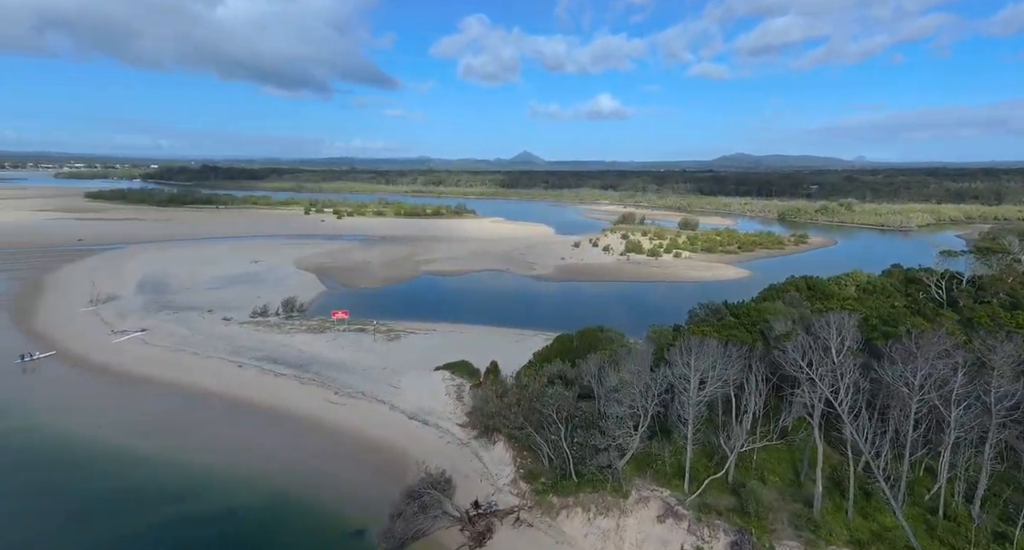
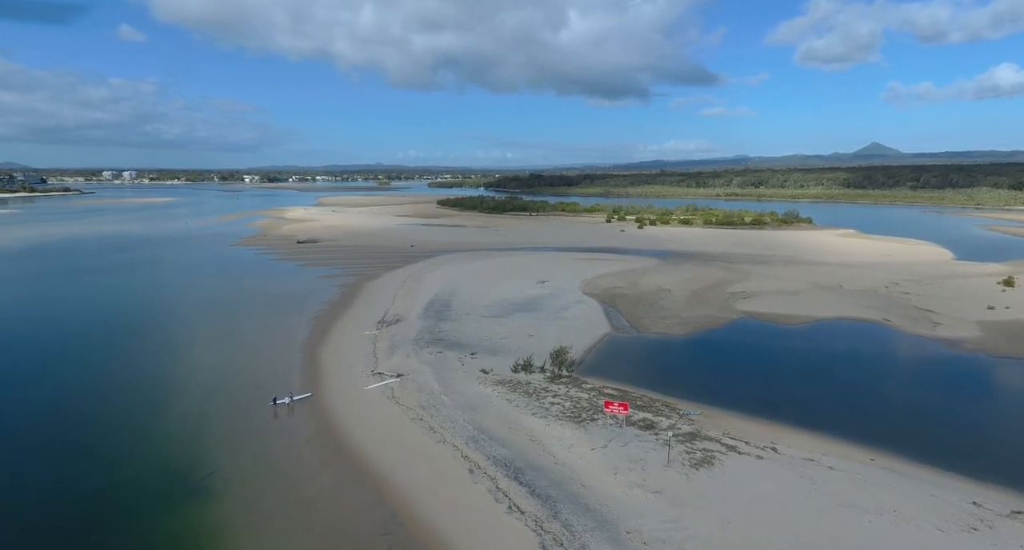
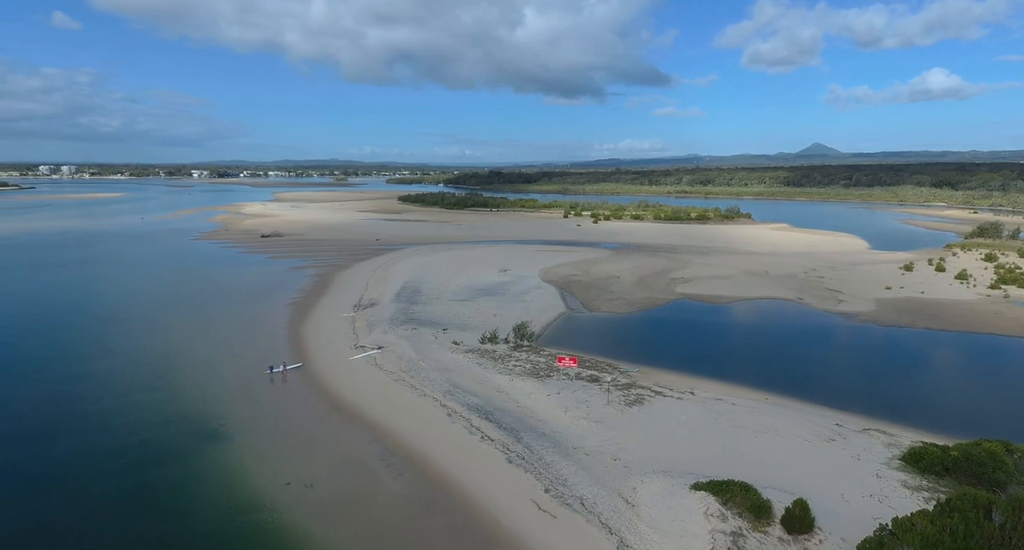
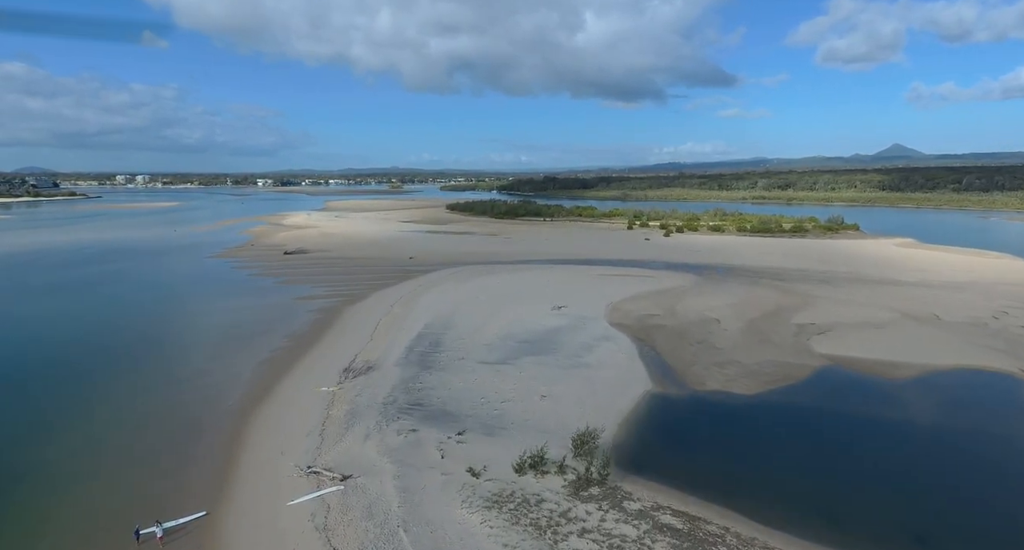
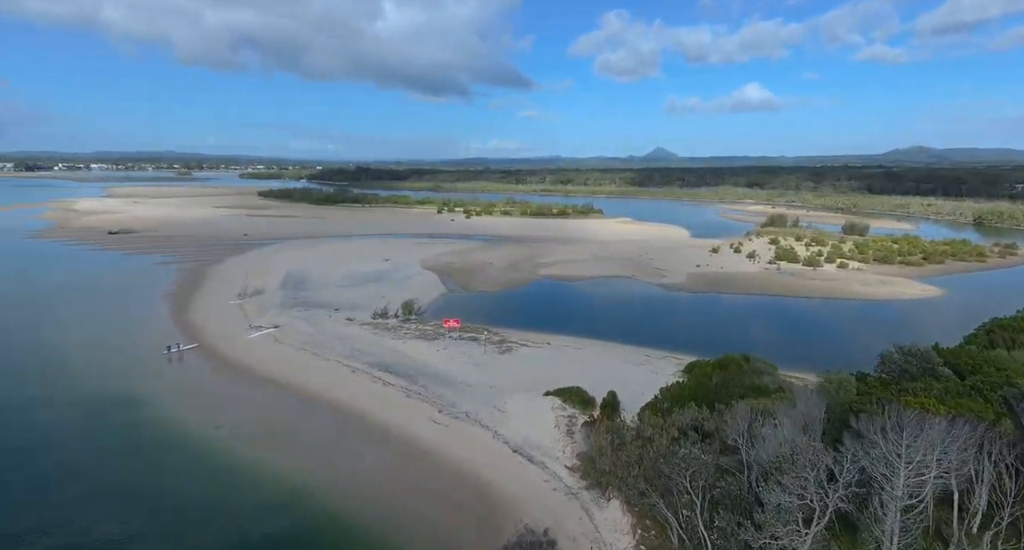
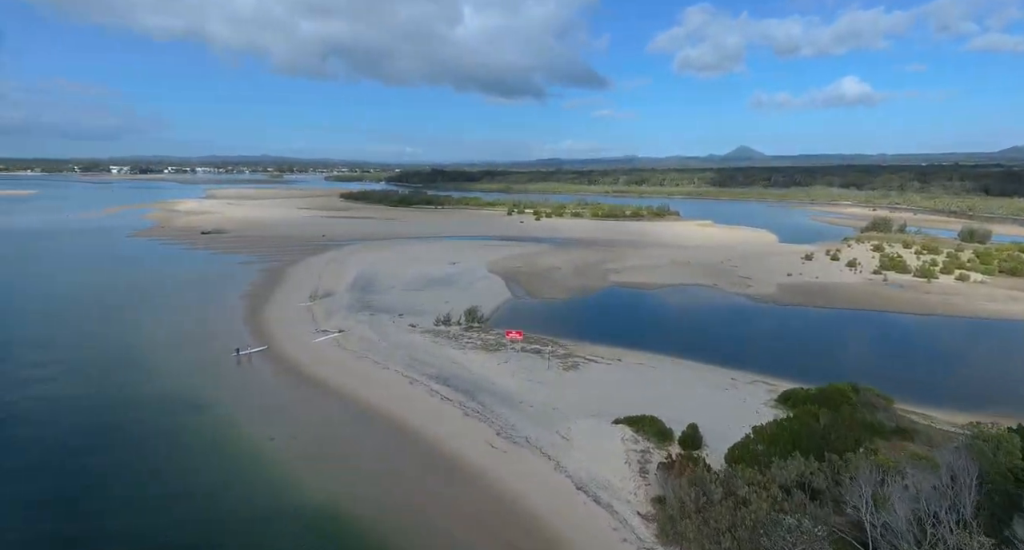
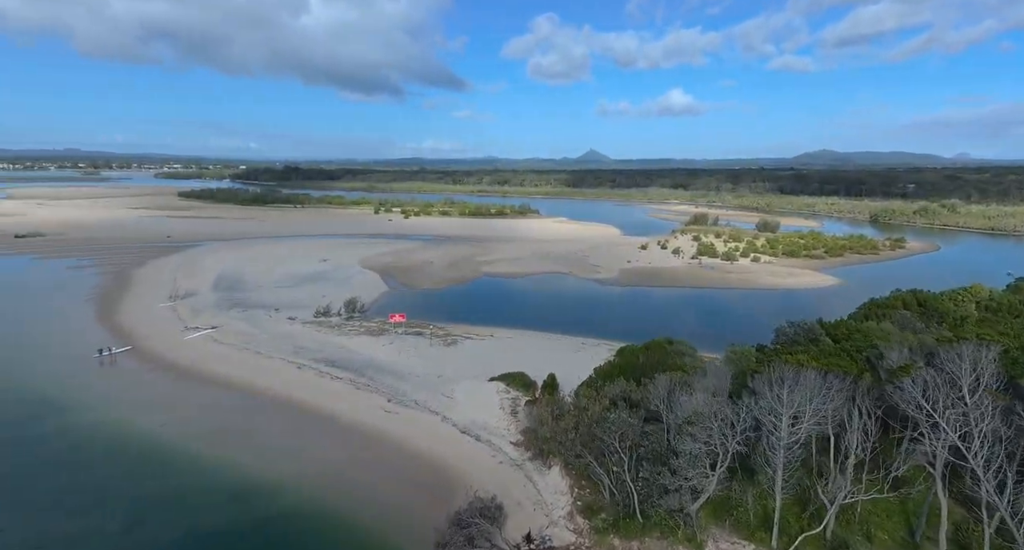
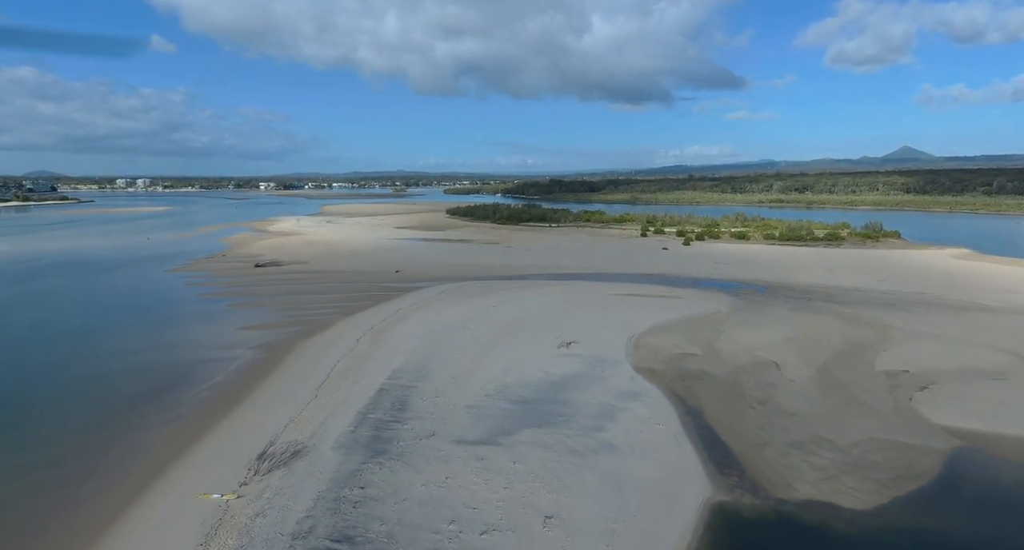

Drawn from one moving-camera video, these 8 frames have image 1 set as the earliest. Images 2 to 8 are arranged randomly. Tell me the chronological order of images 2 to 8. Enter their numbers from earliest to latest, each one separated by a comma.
7, 5, 6, 3, 2, 4, 8
